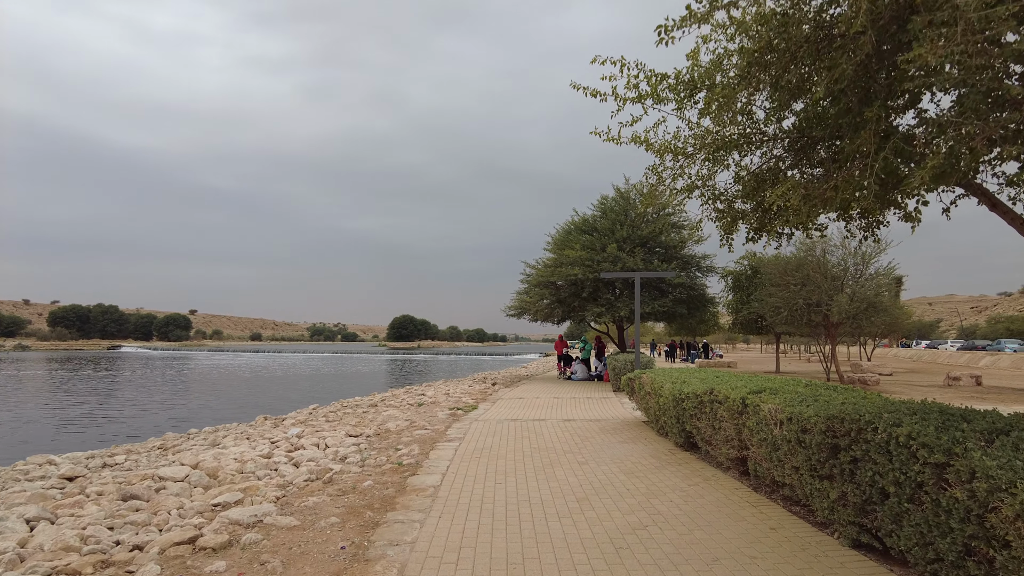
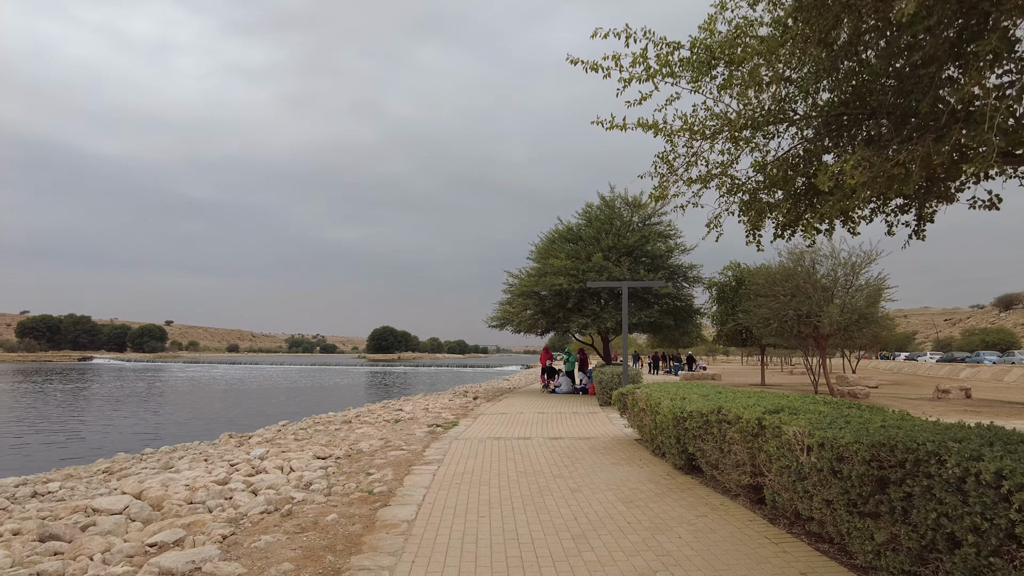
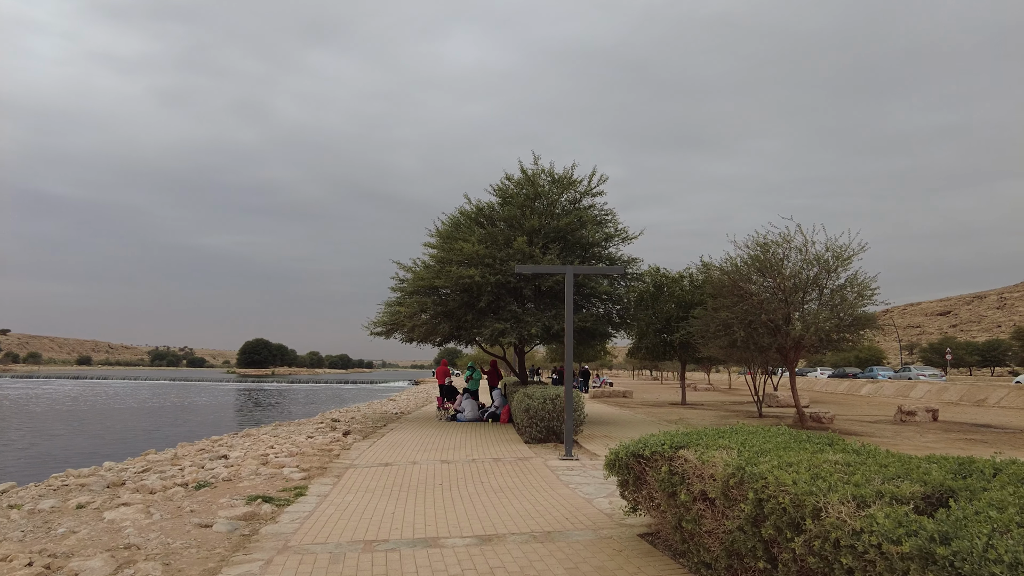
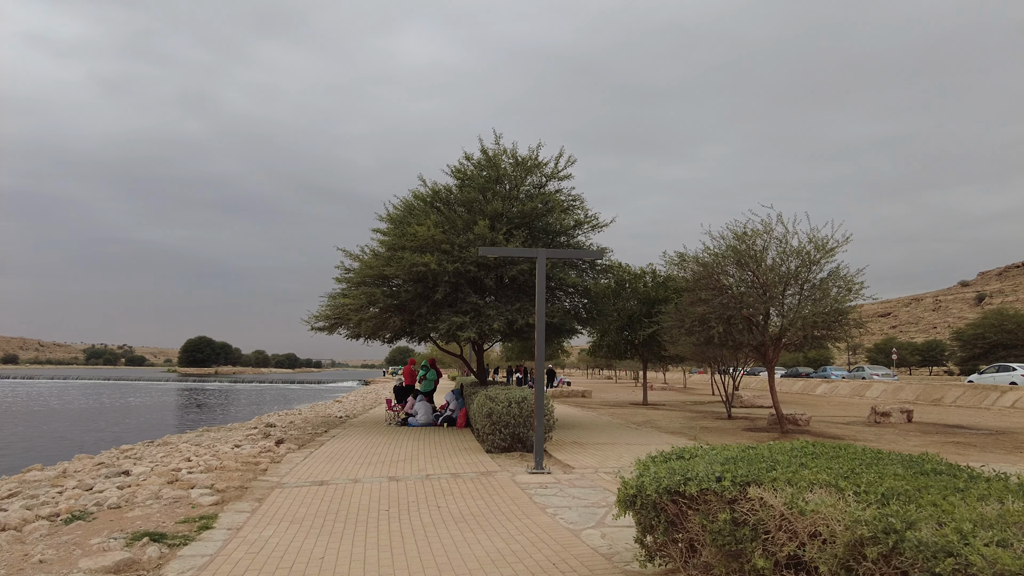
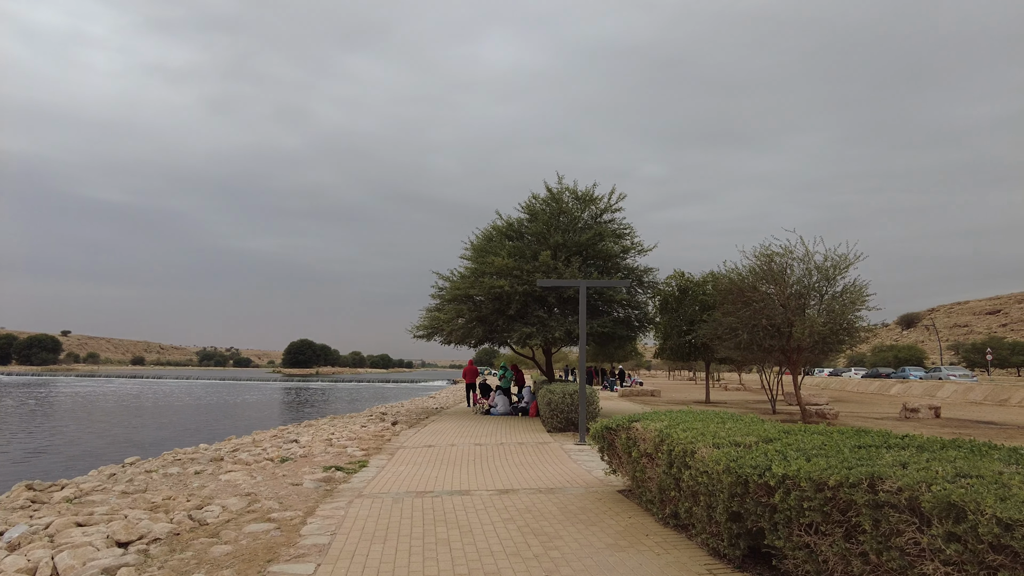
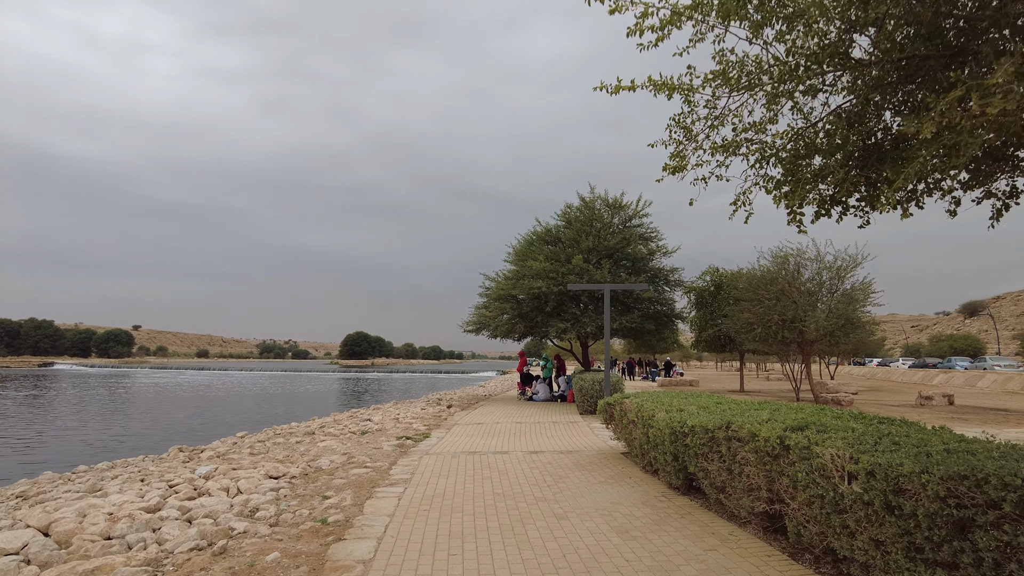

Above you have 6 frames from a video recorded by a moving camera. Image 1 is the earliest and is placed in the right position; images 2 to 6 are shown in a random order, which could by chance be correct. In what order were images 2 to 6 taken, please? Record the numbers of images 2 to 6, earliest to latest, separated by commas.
2, 6, 5, 3, 4
